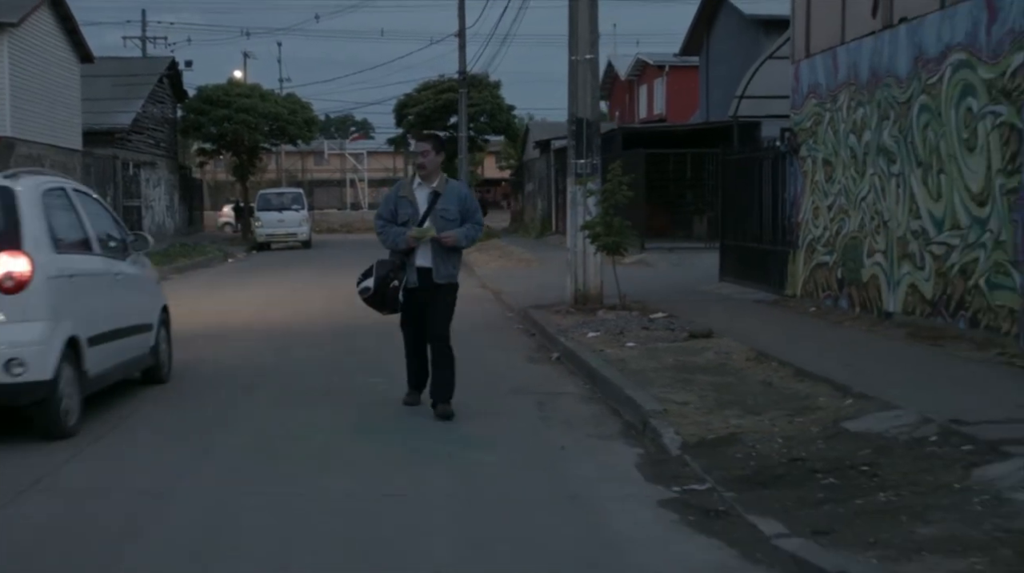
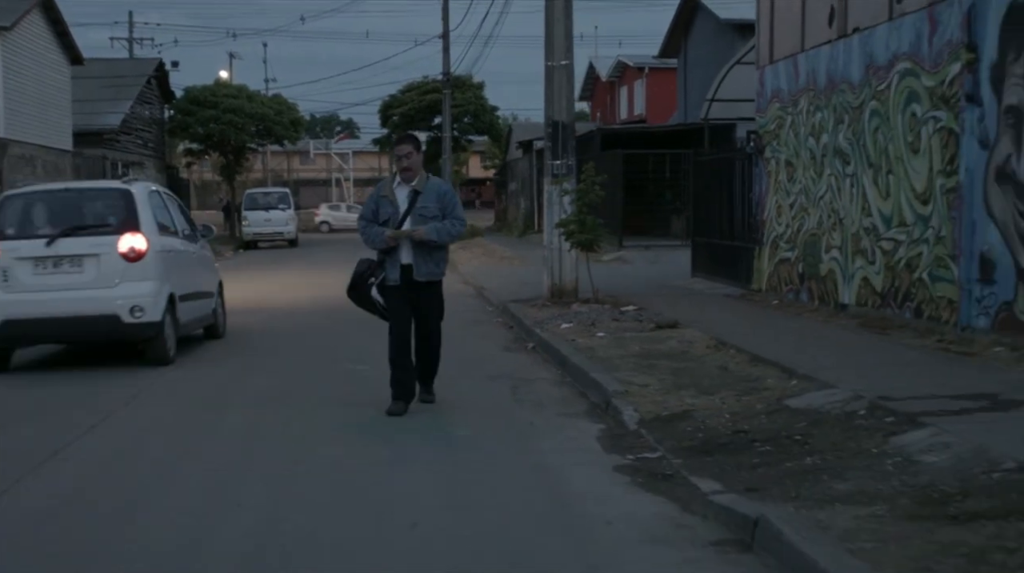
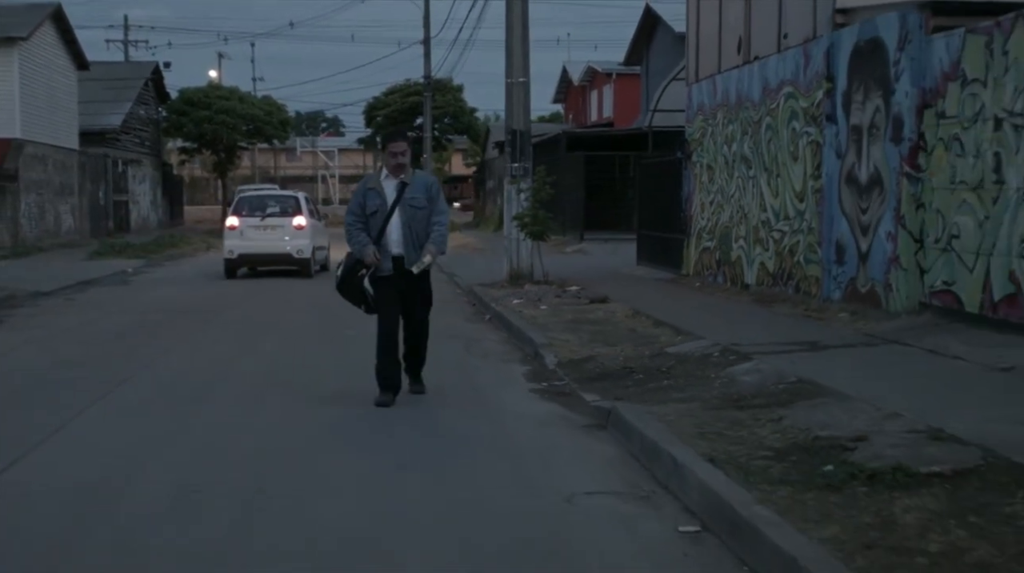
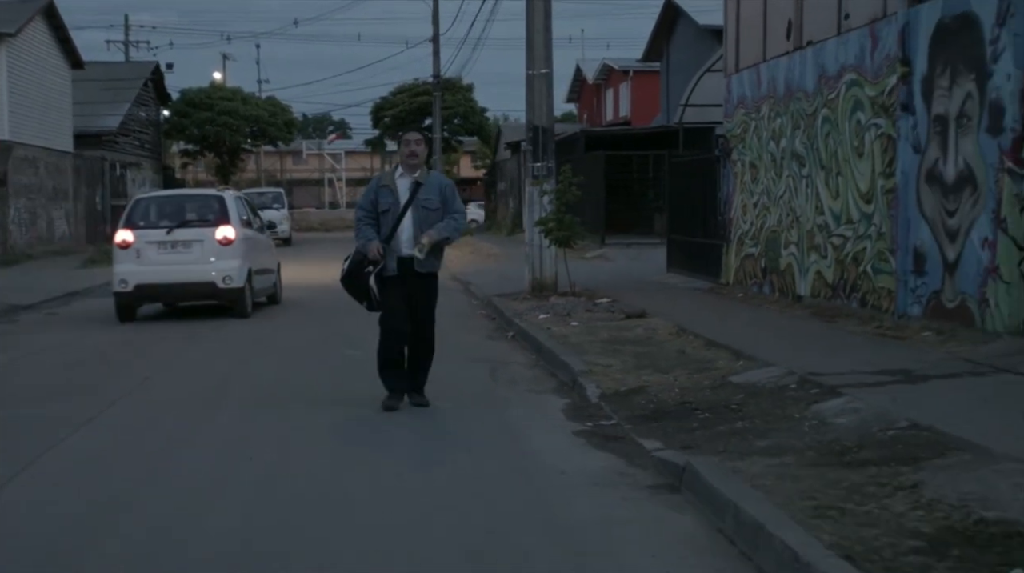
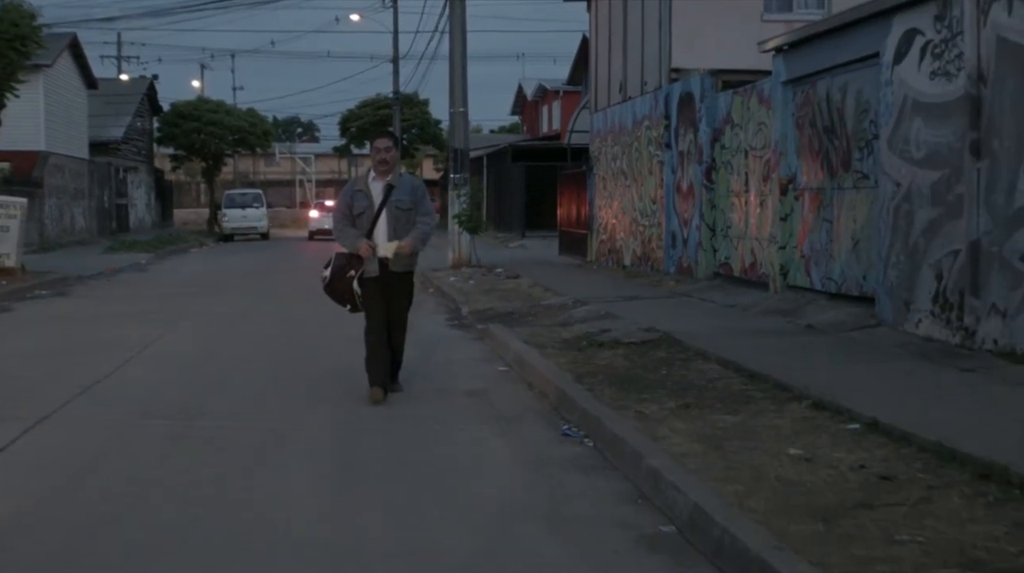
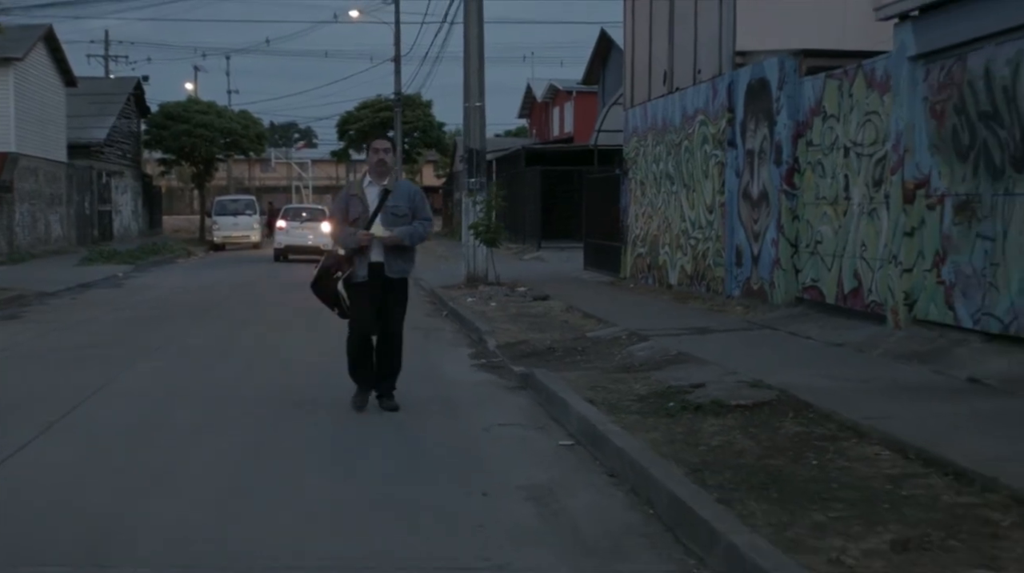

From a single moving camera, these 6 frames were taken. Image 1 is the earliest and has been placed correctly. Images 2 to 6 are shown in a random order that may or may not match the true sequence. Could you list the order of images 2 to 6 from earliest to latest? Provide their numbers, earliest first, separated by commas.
2, 4, 3, 6, 5
